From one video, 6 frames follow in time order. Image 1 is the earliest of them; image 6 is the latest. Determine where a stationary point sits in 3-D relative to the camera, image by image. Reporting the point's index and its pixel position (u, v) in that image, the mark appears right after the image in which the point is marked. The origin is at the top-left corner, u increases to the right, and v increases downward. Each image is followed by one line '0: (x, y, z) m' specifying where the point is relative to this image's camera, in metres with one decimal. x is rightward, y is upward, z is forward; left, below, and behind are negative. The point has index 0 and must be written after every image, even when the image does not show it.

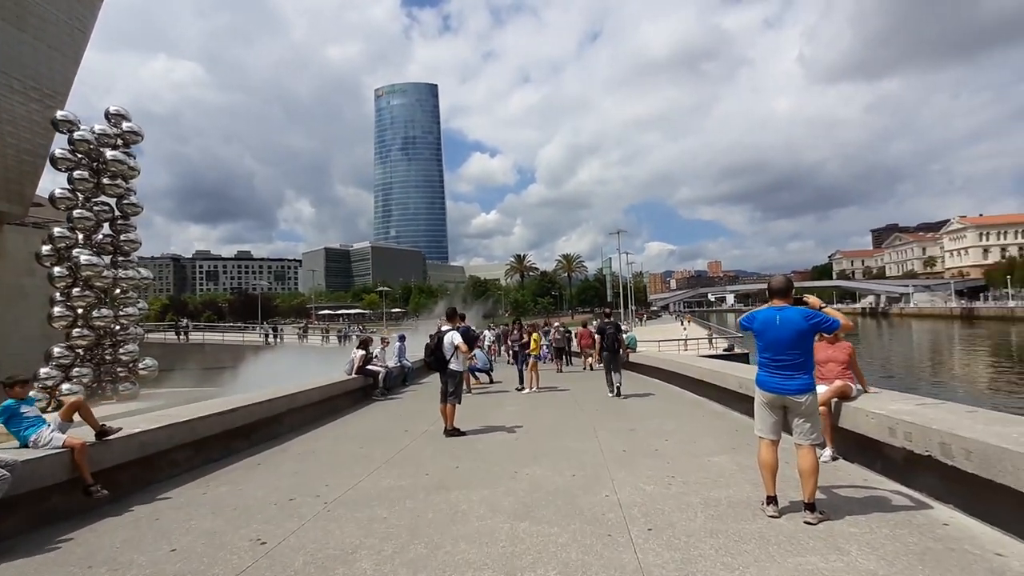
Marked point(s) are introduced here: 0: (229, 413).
0: (-5.1, -2.2, +9.1) m
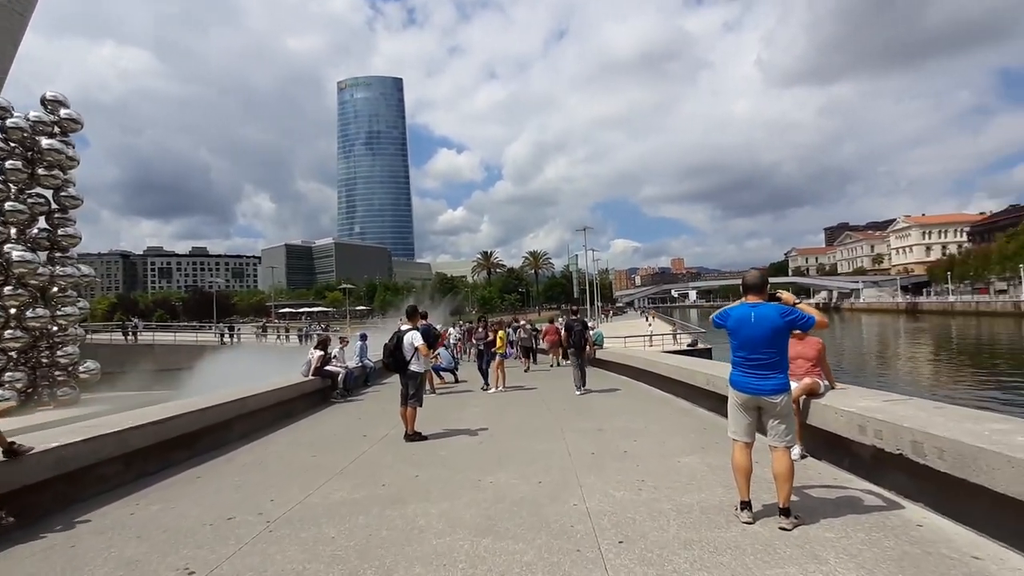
0: (-5.7, -2.2, +8.3) m
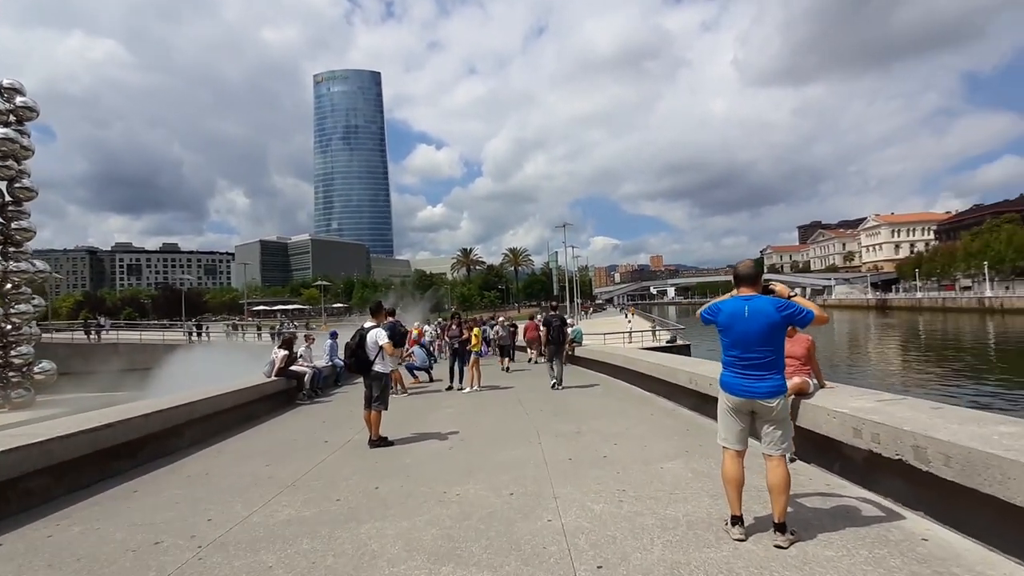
0: (-6.1, -2.1, +7.6) m
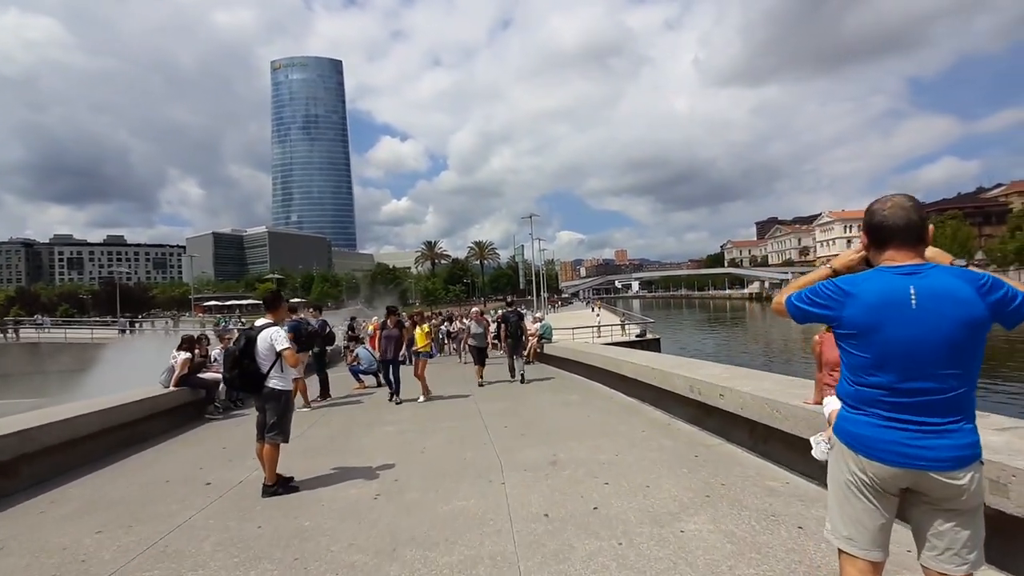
0: (-6.6, -1.9, +5.0) m
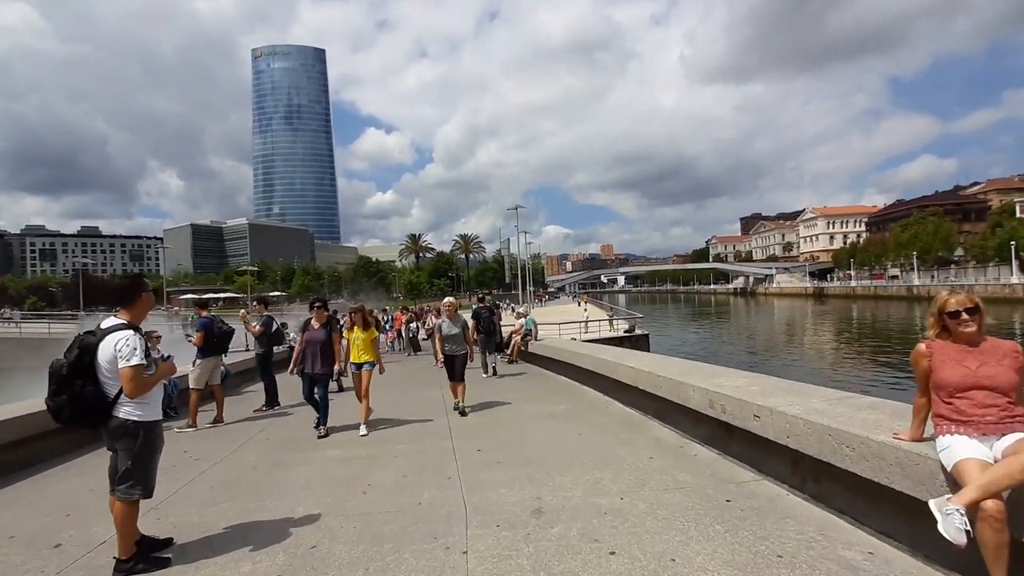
0: (-6.9, -1.8, +3.2) m
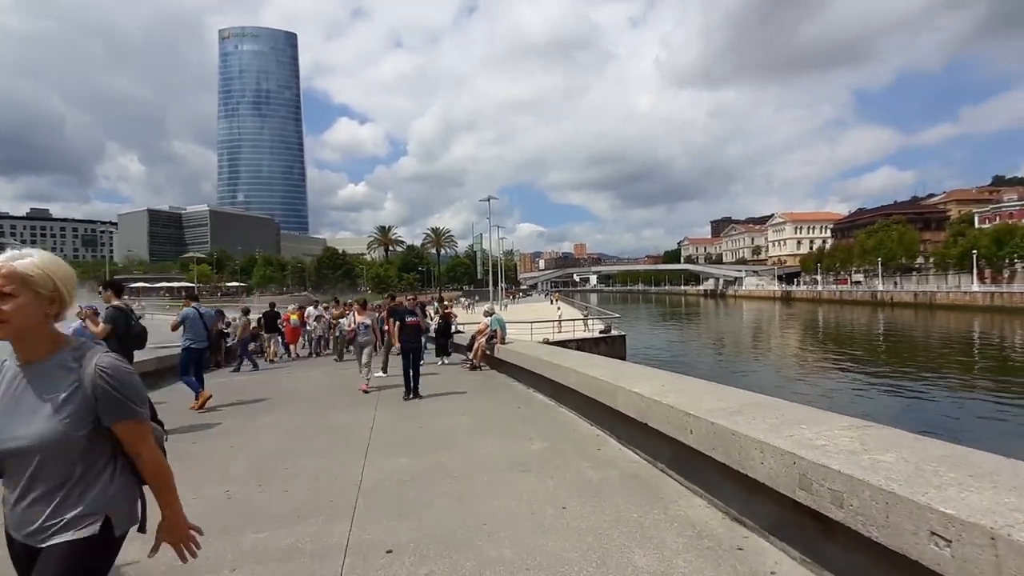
0: (-7.1, -1.5, 0.0) m
